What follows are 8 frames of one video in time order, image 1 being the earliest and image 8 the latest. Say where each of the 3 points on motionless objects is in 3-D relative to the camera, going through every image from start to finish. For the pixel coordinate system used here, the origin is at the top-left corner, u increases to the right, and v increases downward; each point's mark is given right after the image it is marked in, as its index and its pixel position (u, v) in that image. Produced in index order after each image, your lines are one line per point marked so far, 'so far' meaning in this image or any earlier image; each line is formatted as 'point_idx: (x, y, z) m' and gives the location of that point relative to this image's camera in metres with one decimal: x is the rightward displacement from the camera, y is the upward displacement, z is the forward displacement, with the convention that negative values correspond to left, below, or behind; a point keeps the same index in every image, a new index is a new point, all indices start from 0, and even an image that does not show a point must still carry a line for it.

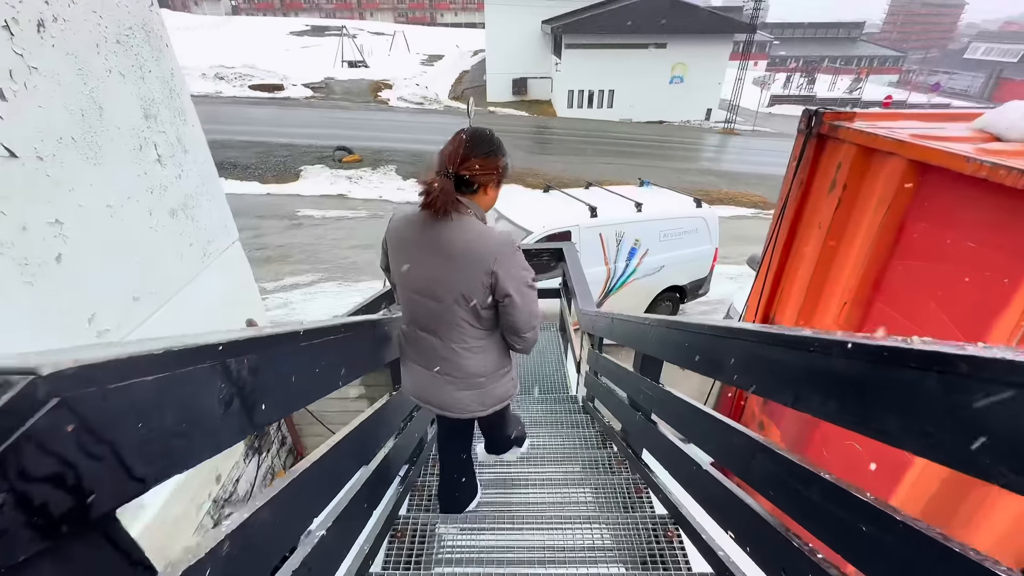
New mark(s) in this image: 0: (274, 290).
0: (-4.3, 0.0, +8.2) m
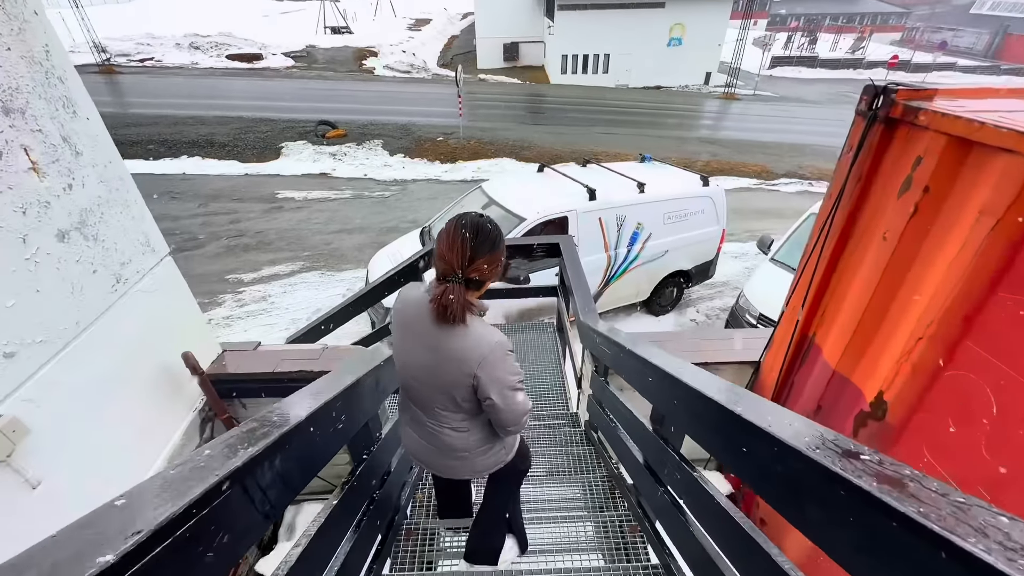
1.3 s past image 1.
0: (-4.4, +0.1, +7.6) m
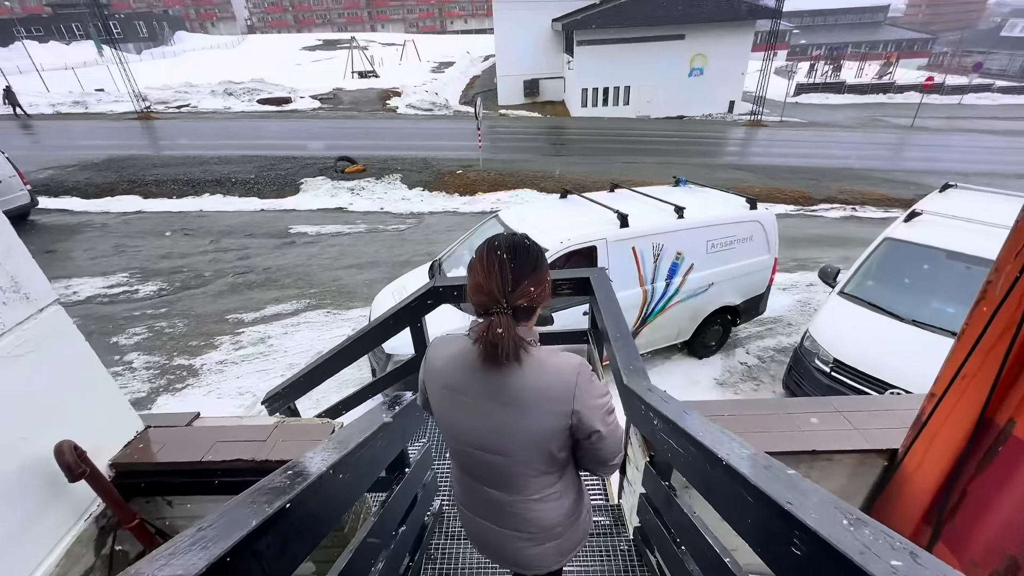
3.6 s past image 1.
0: (-4.1, -0.5, +7.1) m
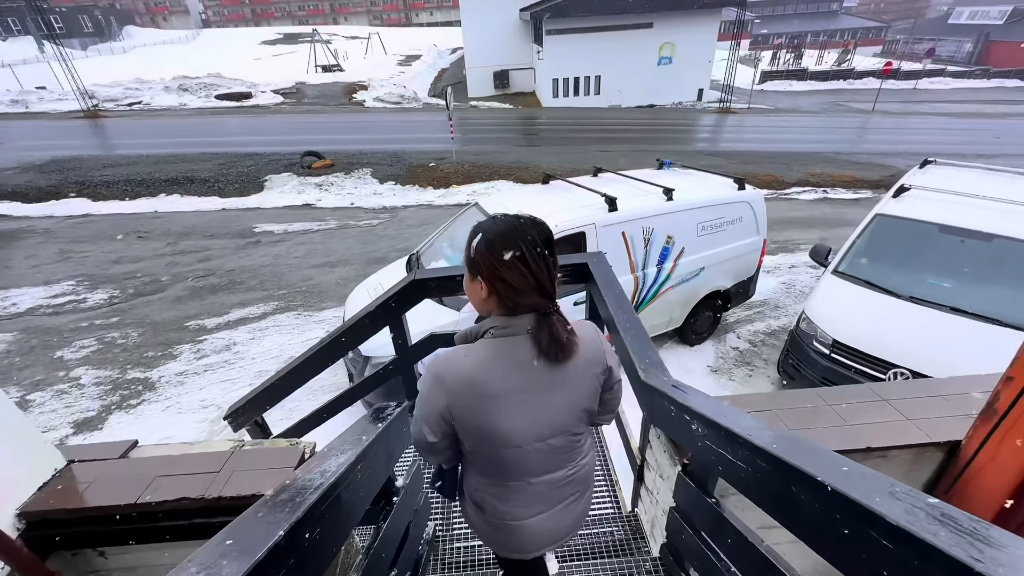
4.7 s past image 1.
0: (-4.4, -0.6, +6.6) m
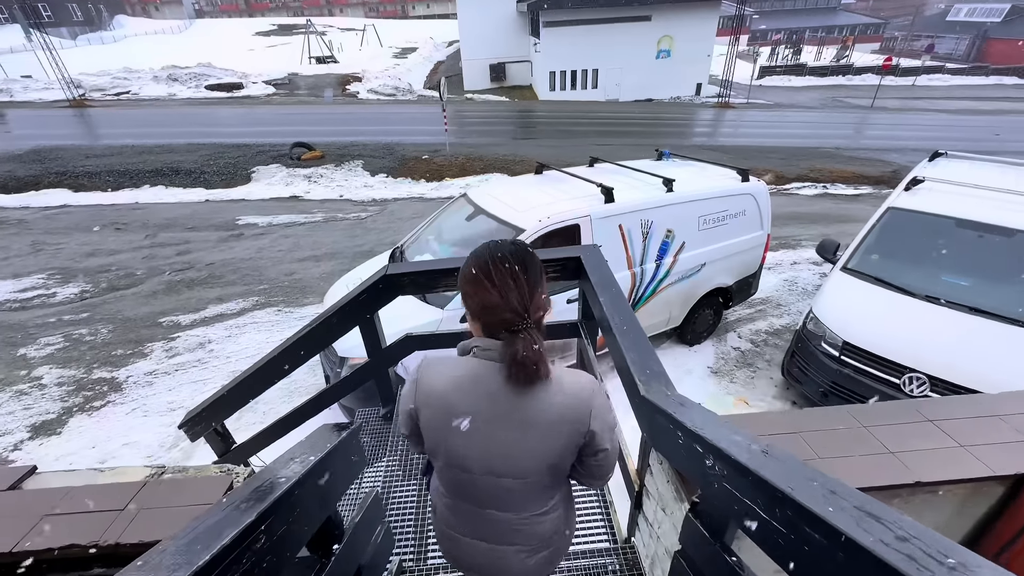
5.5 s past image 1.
0: (-4.5, -0.5, +6.2) m
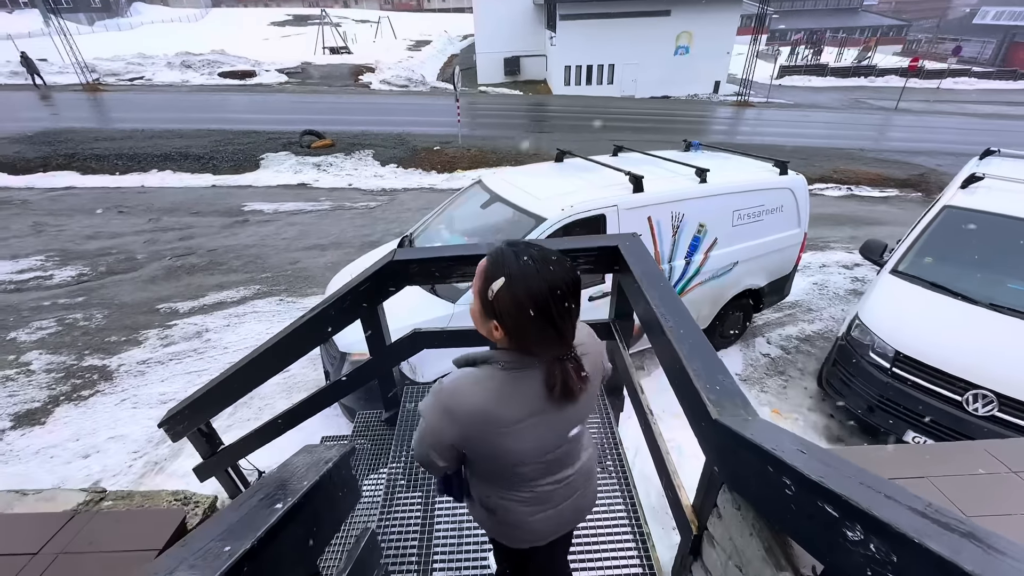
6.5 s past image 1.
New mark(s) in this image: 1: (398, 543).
0: (-4.3, -0.3, +5.9) m
1: (-0.5, -1.2, +2.1) m
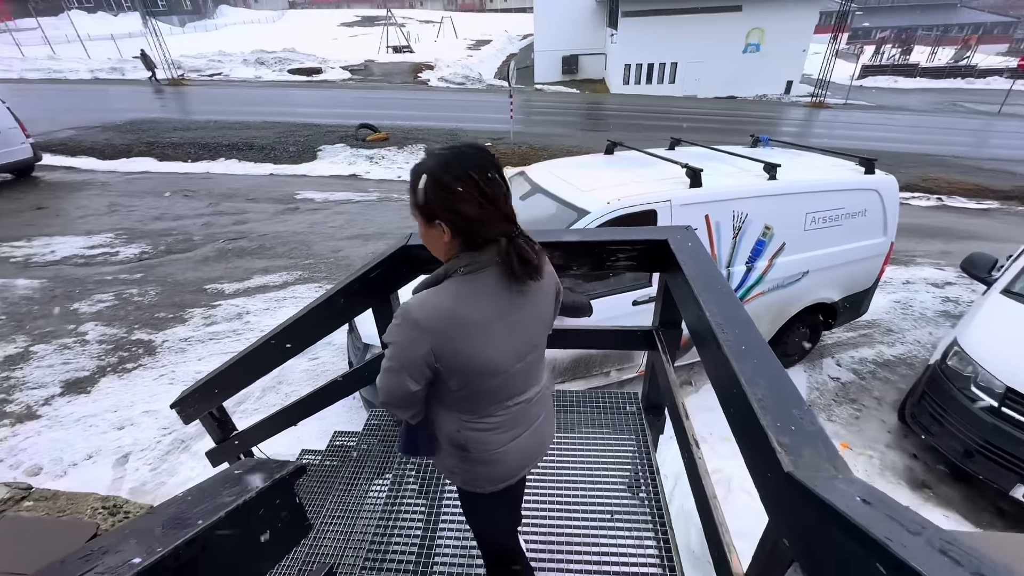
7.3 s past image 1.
0: (-3.8, -0.1, +6.1) m
1: (-0.5, -1.1, +1.9) m
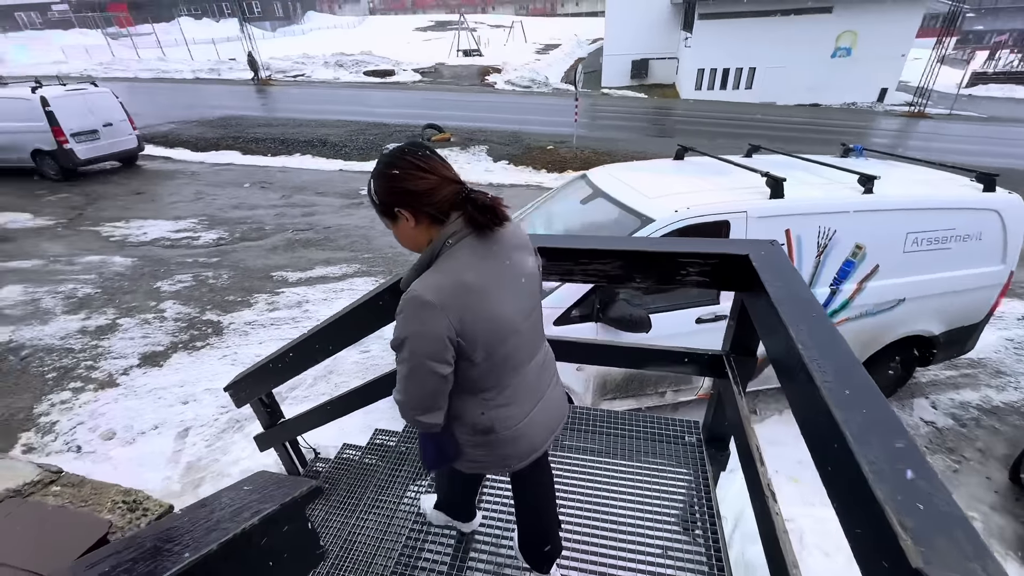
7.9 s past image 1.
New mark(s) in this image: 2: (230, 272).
0: (-3.1, +0.1, +6.3) m
1: (-0.4, -1.2, +1.8) m
2: (-4.2, +0.2, +6.6) m
